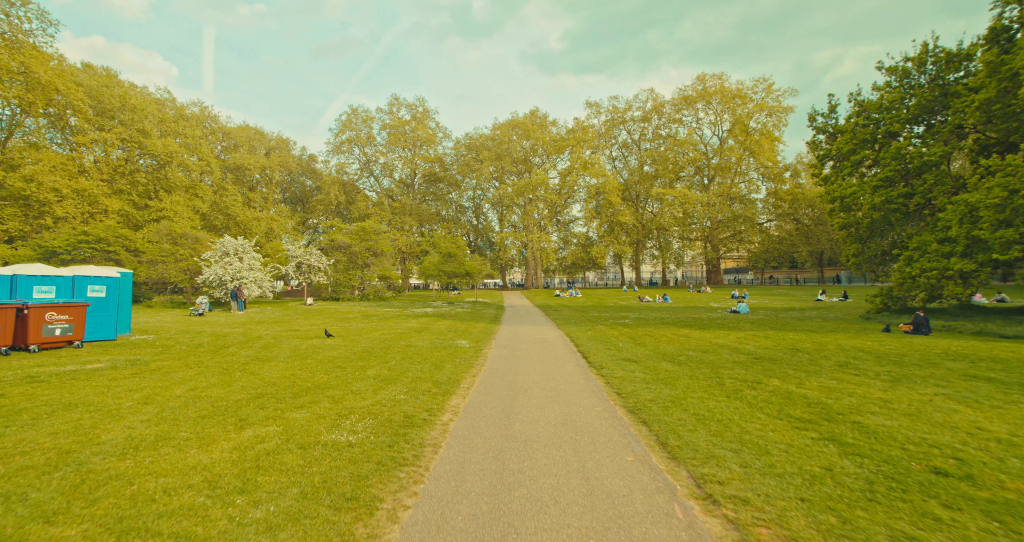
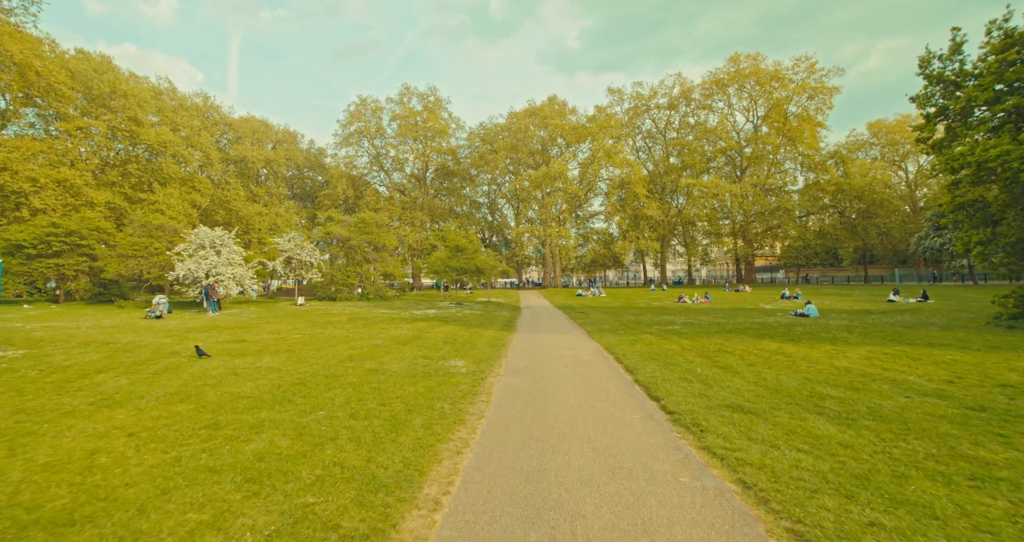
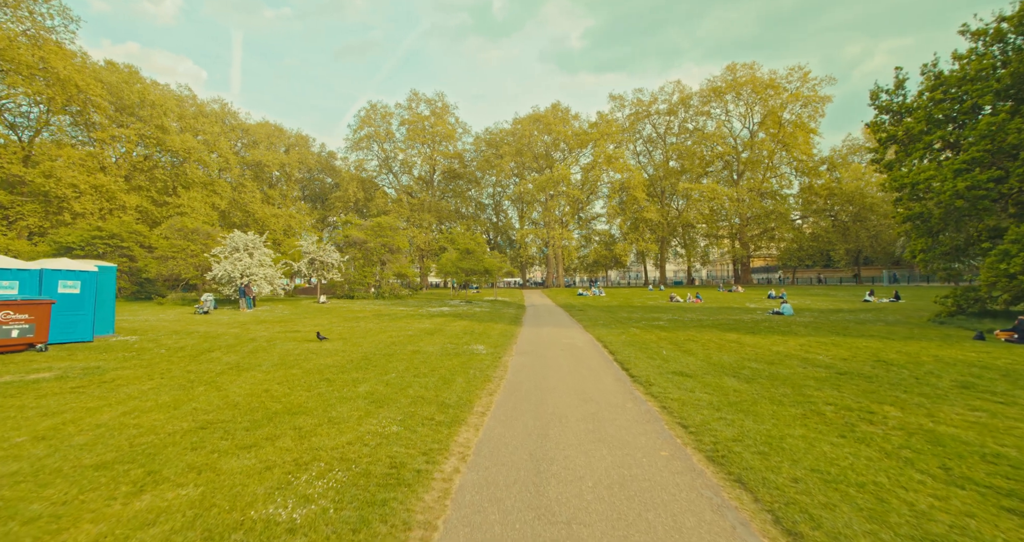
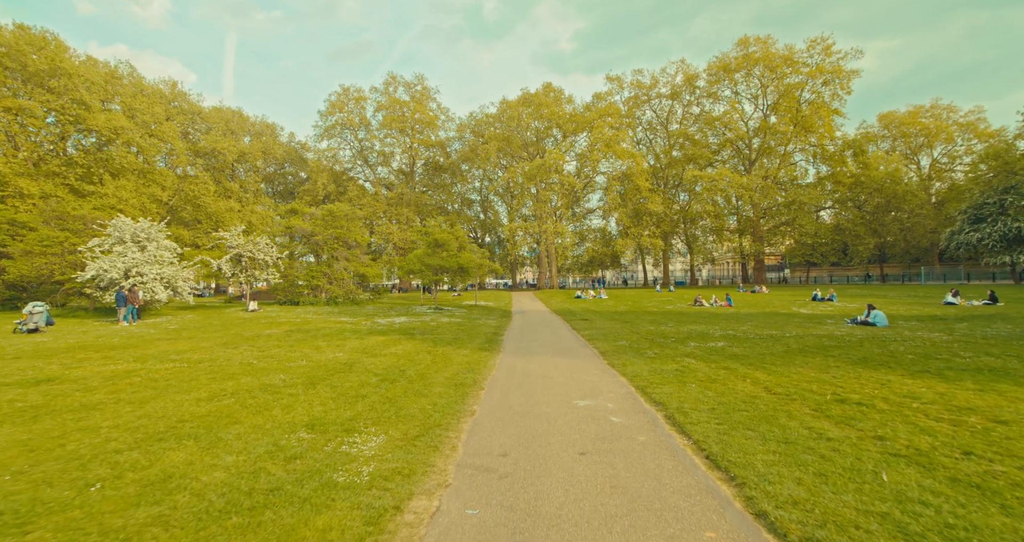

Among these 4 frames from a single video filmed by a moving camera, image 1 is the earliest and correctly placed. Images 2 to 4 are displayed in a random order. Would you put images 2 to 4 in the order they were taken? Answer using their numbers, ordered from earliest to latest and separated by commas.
3, 2, 4
